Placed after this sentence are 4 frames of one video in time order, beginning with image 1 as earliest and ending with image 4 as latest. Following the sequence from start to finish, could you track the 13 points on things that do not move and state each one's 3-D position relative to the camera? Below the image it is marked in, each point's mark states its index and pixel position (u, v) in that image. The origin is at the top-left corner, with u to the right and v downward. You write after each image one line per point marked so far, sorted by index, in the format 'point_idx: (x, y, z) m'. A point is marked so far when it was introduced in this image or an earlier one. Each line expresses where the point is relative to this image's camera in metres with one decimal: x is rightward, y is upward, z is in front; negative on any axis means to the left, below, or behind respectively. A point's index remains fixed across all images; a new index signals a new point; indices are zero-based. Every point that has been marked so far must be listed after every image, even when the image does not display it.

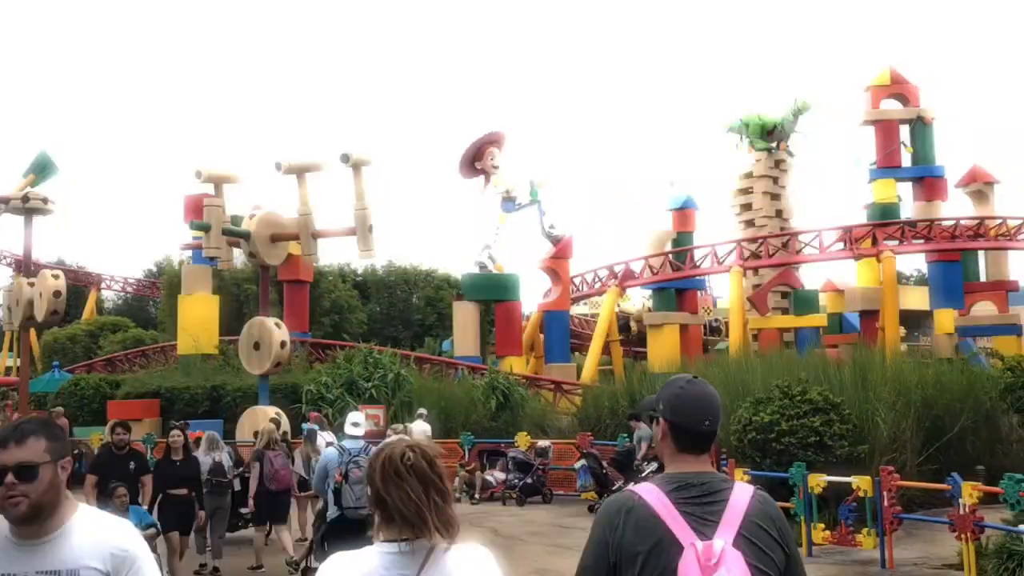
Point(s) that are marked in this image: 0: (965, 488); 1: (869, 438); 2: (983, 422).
0: (+4.1, -1.8, +9.0) m
1: (+4.7, -2.0, +13.1) m
2: (+6.8, -1.9, +14.5) m
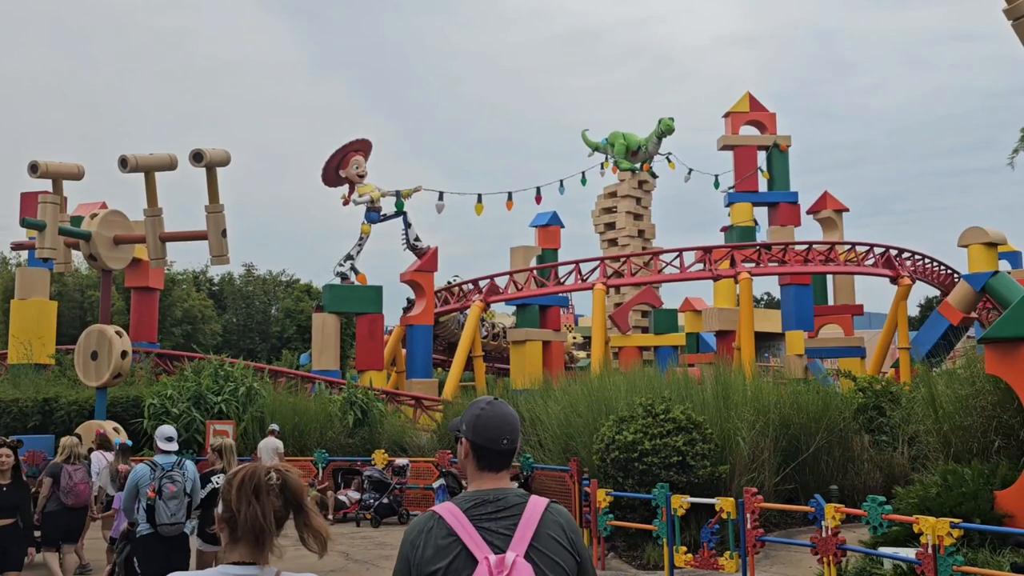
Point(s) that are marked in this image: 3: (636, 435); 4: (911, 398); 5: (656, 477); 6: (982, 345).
0: (+2.8, -2.0, +8.9) m
1: (+2.9, -2.2, +13.1) m
2: (+4.8, -2.3, +14.7) m
3: (+1.5, -1.8, +12.1) m
4: (+6.0, -1.7, +15.1) m
5: (+1.7, -2.3, +11.9) m
6: (+4.4, -0.5, +9.4) m
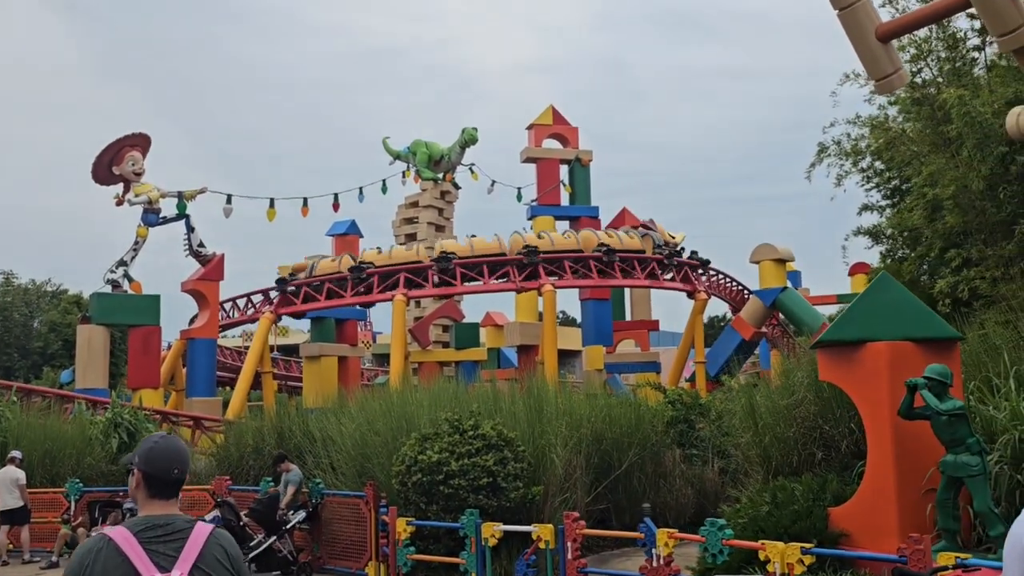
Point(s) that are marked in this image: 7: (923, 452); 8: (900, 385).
0: (+1.2, -1.9, +7.8) m
1: (+0.4, -2.3, +11.9) m
2: (+1.9, -2.4, +14.0) m
3: (-0.8, -1.8, +10.7) m
4: (+3.1, -1.8, +14.5) m
5: (-0.5, -2.3, +10.6) m
6: (+2.6, -0.5, +8.6) m
7: (+3.3, -1.3, +8.1) m
8: (+3.2, -0.8, +8.1) m
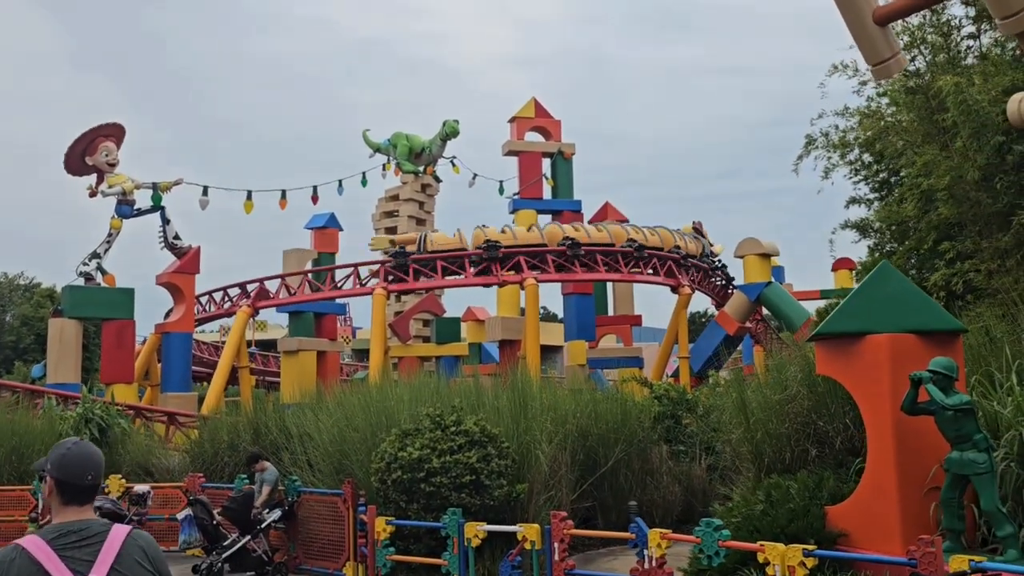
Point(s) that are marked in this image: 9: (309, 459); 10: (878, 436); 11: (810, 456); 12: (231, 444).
0: (+1.0, -1.9, +7.5) m
1: (+0.2, -2.1, +11.6) m
2: (+1.7, -2.3, +13.6) m
3: (-0.9, -1.7, +10.3) m
4: (+2.8, -1.7, +14.2) m
5: (-0.7, -2.2, +10.2) m
6: (+2.5, -0.4, +8.3) m
7: (+3.2, -1.2, +7.8) m
8: (+3.0, -0.7, +7.8) m
9: (-2.7, -2.3, +13.3) m
10: (+2.9, -1.2, +7.8) m
11: (+3.1, -1.7, +10.4) m
12: (-4.6, -2.5, +16.2) m
